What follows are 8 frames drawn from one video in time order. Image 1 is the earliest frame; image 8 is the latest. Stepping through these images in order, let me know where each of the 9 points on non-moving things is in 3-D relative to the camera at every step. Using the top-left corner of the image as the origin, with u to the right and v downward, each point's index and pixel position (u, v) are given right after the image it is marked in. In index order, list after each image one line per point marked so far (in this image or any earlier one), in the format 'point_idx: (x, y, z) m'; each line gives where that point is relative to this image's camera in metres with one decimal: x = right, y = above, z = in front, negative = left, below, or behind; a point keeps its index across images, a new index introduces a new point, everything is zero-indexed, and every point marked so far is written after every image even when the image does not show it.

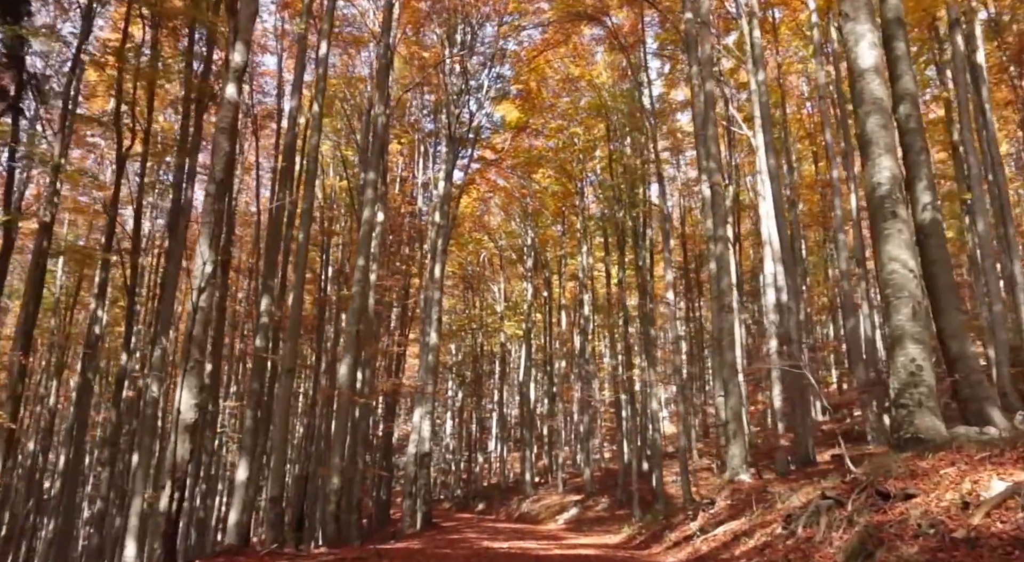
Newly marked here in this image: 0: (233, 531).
0: (-4.1, -3.7, +12.3) m
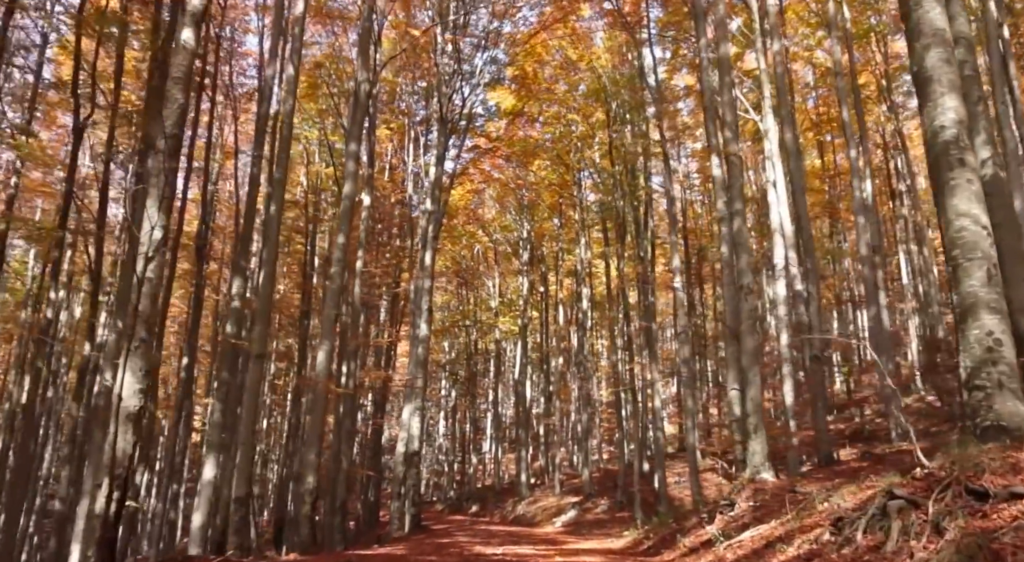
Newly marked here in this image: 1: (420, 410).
0: (-4.2, -3.4, +11.2) m
1: (-2.0, -2.9, +18.8) m
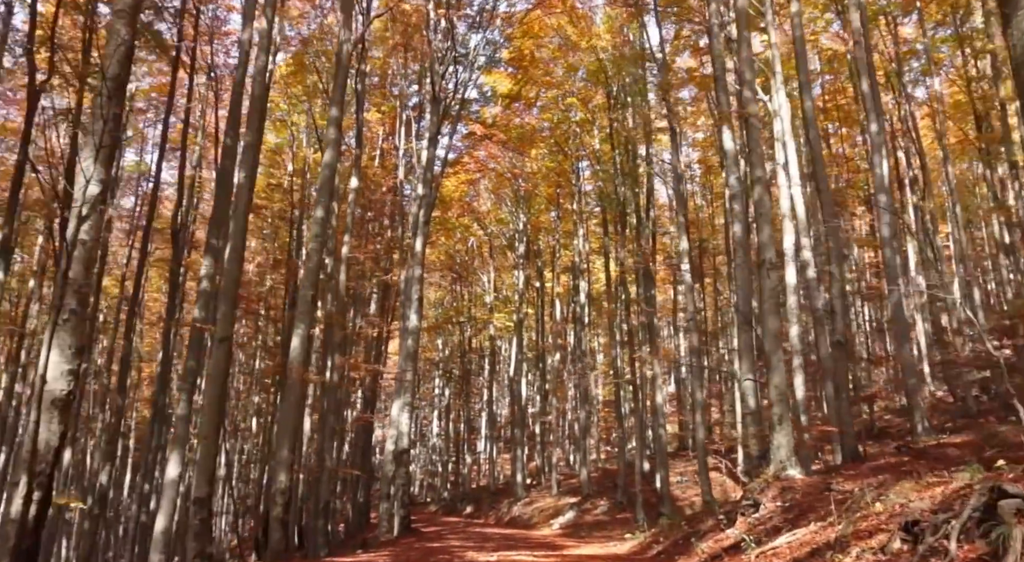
0: (-4.3, -3.1, +10.1) m
1: (-2.1, -2.6, +17.7) m
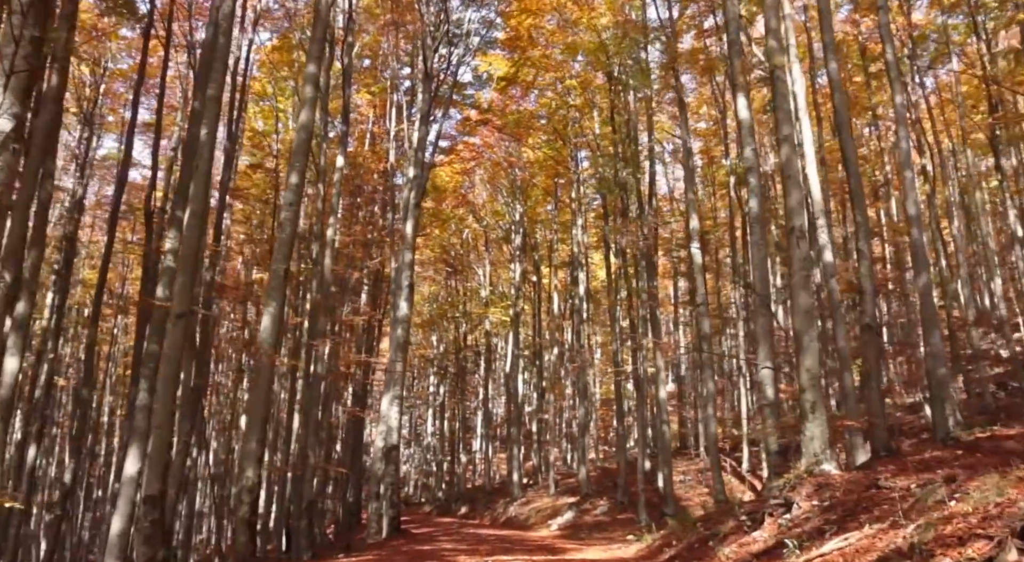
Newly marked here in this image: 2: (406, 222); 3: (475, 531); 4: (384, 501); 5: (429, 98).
0: (-4.3, -2.8, +9.1) m
1: (-2.2, -2.3, +16.7) m
2: (-2.3, +1.3, +18.0) m
3: (-0.9, -5.8, +19.4) m
4: (-2.6, -4.4, +16.9) m
5: (-1.9, +4.2, +19.7) m
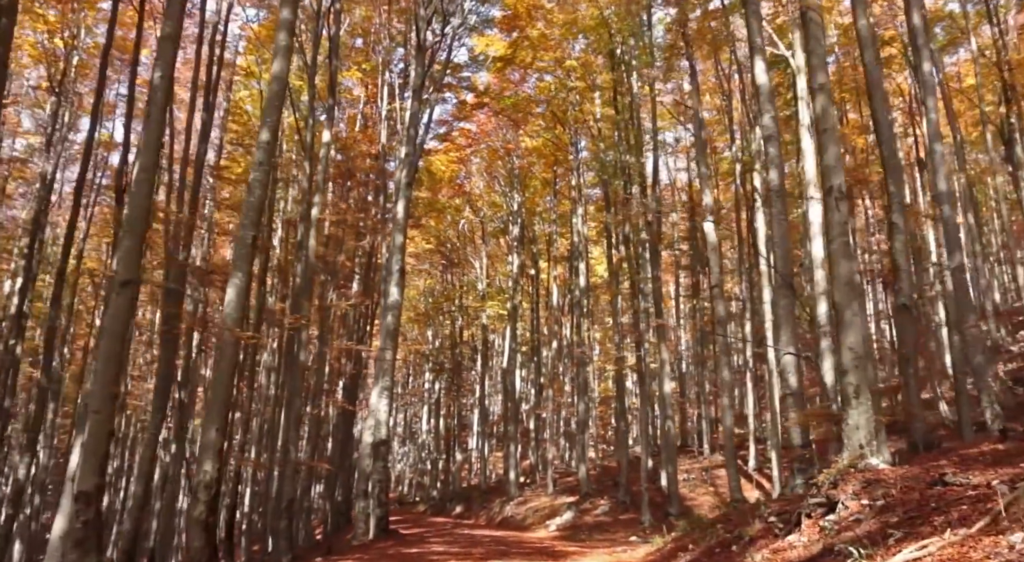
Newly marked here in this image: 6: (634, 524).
0: (-4.3, -2.5, +8.1) m
1: (-2.3, -2.0, +15.6) m
2: (-2.3, +1.6, +17.0) m
3: (-0.9, -5.5, +18.4) m
4: (-2.6, -4.1, +15.9) m
5: (-2.0, +4.5, +18.6) m
6: (+2.7, -5.4, +18.9) m
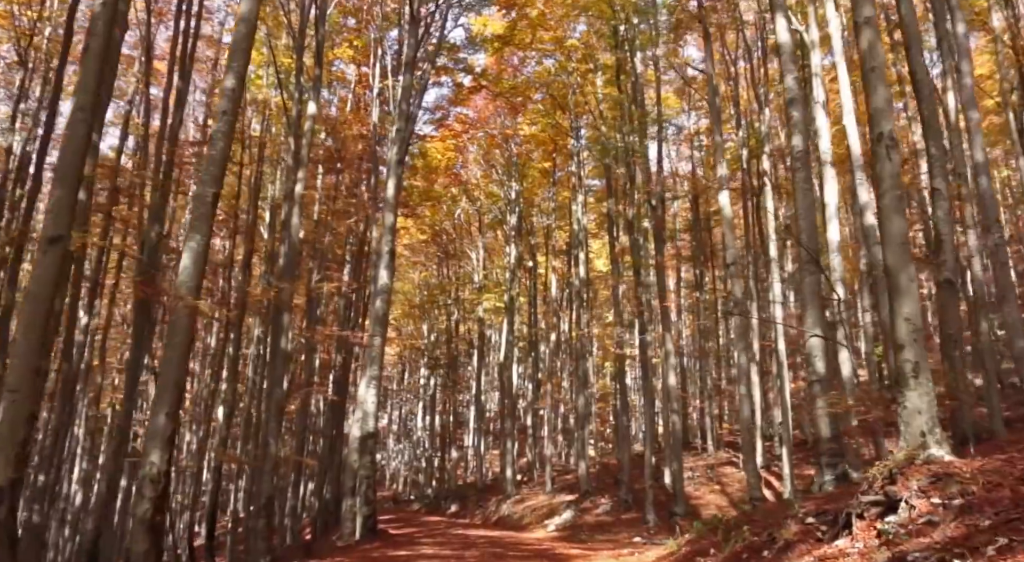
0: (-4.4, -2.2, +7.1) m
1: (-2.3, -1.8, +14.7) m
2: (-2.4, +1.9, +16.0) m
3: (-1.0, -5.2, +17.5) m
4: (-2.7, -3.8, +14.9) m
5: (-2.0, +4.8, +17.7) m
6: (+2.7, -5.2, +17.9) m
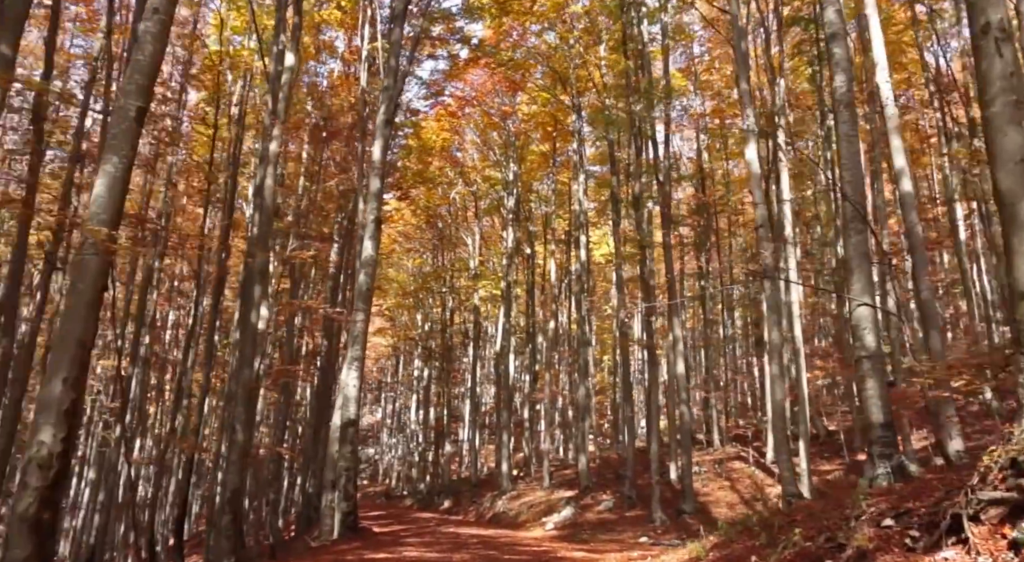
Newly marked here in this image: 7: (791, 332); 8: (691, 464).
0: (-4.4, -1.8, +5.7) m
1: (-2.4, -1.3, +13.3) m
2: (-2.4, +2.3, +14.6) m
3: (-1.1, -4.8, +16.1) m
4: (-2.8, -3.4, +13.6) m
5: (-2.0, +5.3, +16.3) m
6: (+2.6, -4.7, +16.6) m
7: (+6.0, -1.1, +18.2) m
8: (+3.6, -3.7, +16.9) m
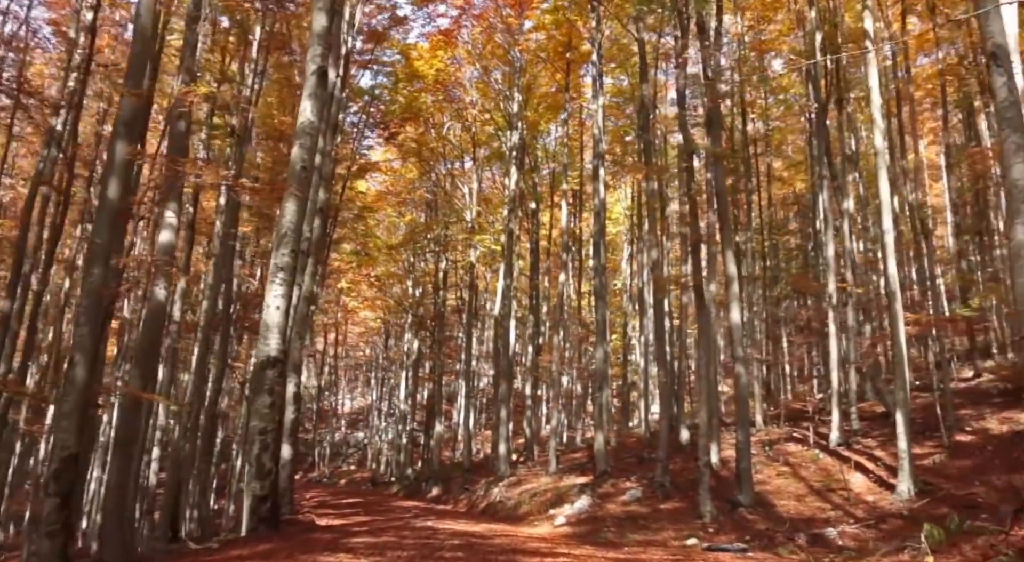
0: (-4.4, -0.6, +1.6) m
1: (-2.3, 0.0, +9.1) m
2: (-2.3, +3.6, +10.4) m
3: (-1.1, -3.5, +12.0) m
4: (-2.8, -2.1, +9.4) m
5: (-1.9, +6.6, +12.0) m
6: (+2.6, -3.5, +12.5) m
7: (+6.1, +0.1, +14.0) m
8: (+3.6, -2.4, +12.7) m
